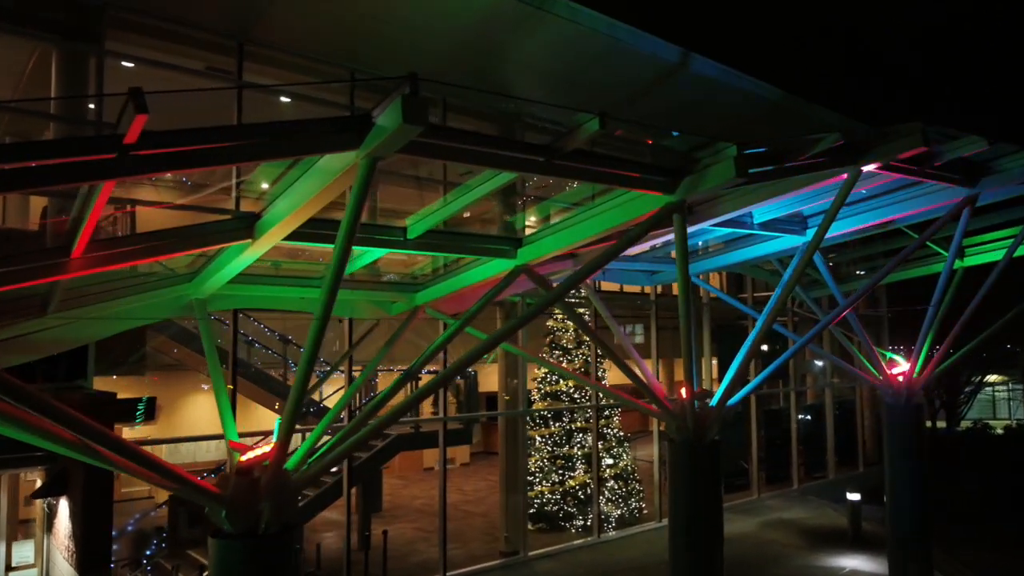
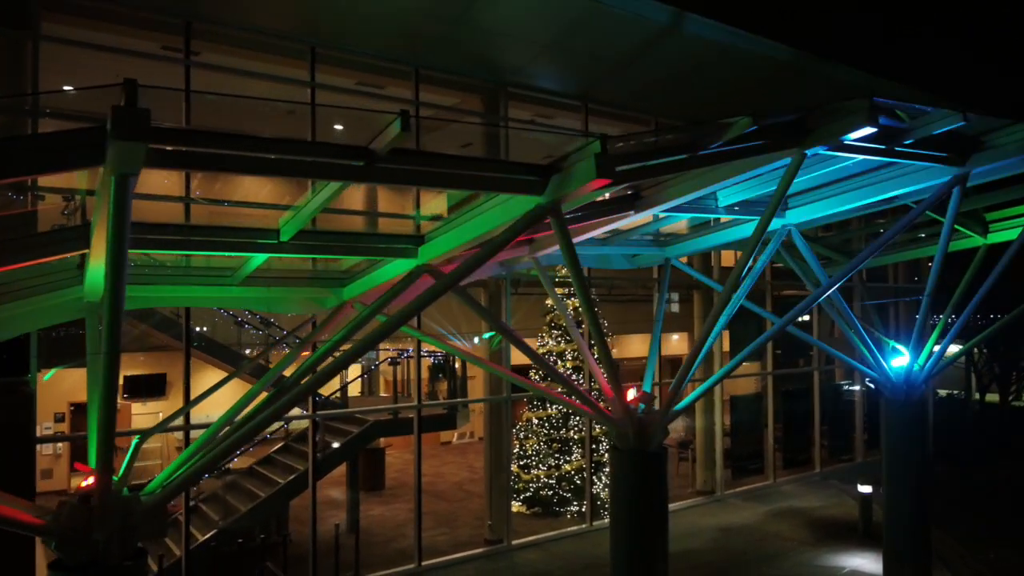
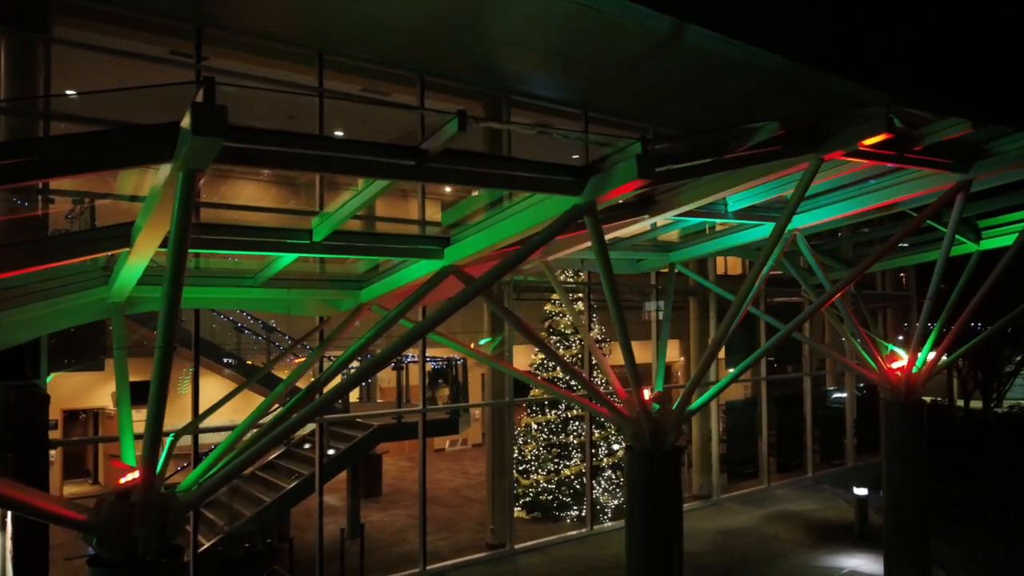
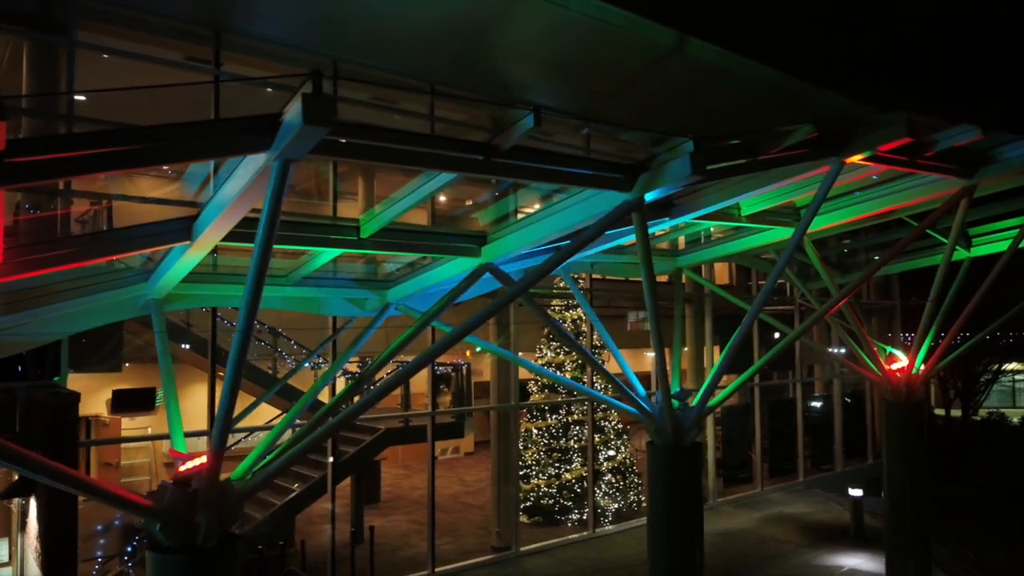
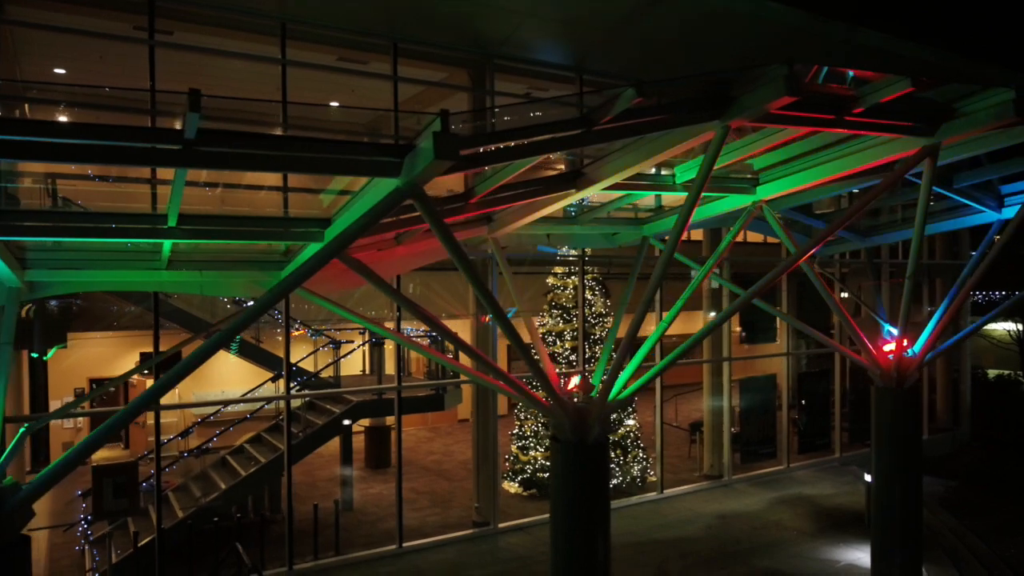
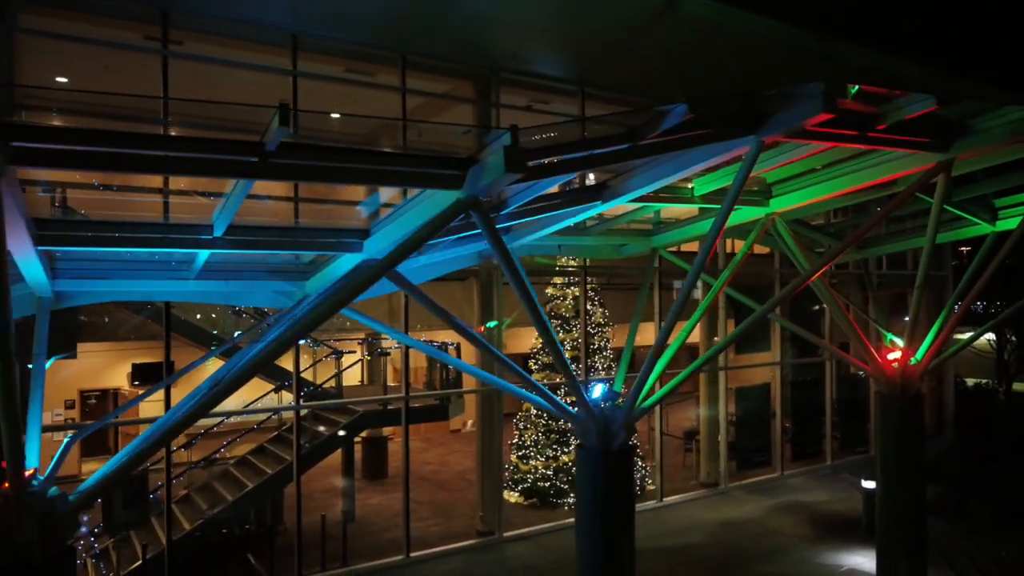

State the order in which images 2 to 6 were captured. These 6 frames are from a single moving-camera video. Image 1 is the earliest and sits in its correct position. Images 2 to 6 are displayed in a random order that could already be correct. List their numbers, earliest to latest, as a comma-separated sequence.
4, 3, 2, 6, 5
